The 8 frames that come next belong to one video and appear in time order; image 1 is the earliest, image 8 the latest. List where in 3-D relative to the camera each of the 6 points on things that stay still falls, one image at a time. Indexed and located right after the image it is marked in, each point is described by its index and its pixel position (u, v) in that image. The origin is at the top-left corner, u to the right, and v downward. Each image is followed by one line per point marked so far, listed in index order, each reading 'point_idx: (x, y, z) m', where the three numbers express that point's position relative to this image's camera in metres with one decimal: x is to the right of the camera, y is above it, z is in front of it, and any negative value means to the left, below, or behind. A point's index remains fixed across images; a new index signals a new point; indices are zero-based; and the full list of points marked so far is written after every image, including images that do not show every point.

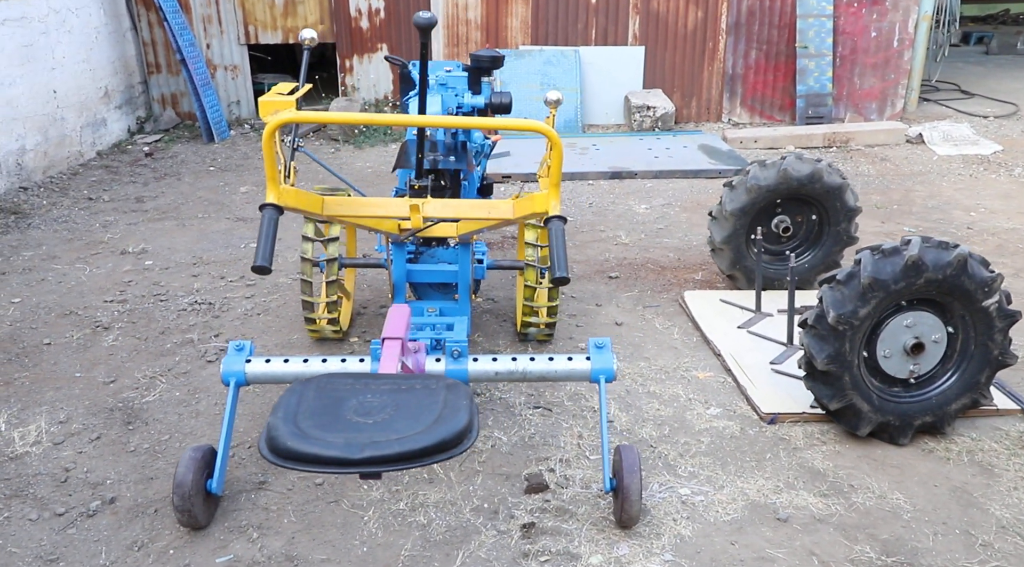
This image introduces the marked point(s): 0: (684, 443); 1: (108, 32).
0: (+0.6, -0.6, +2.9) m
1: (-3.6, +2.2, +7.0) m
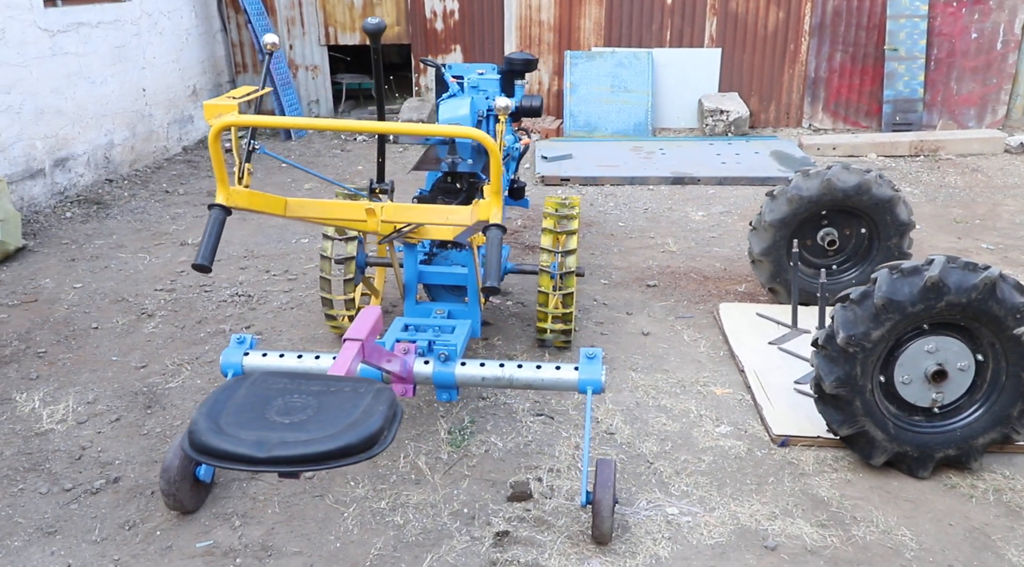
0: (+0.6, -0.6, +2.8) m
1: (-2.9, +2.3, +7.4) m
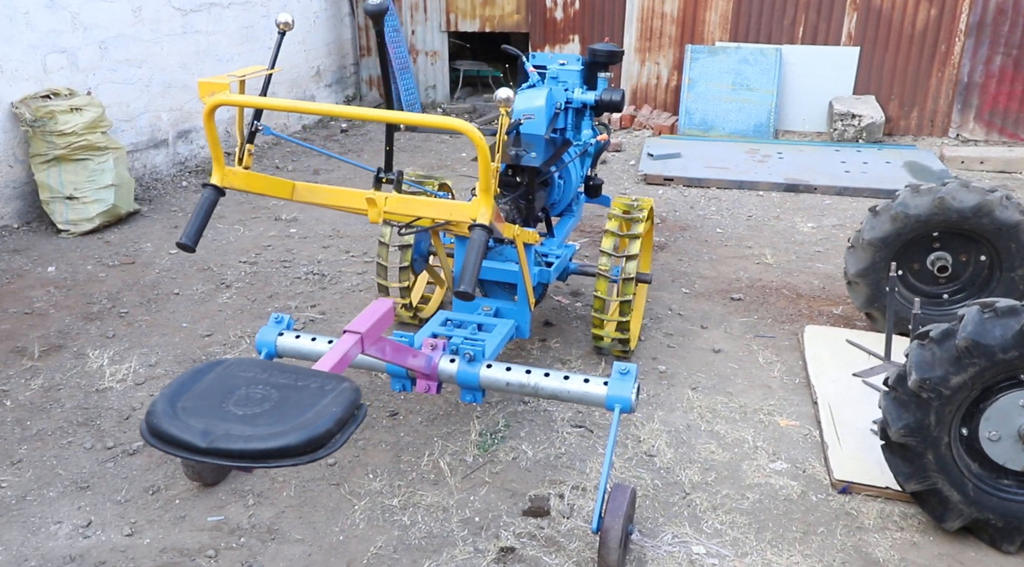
0: (+0.7, -0.7, +2.5) m
1: (-1.8, +2.6, +7.6) m
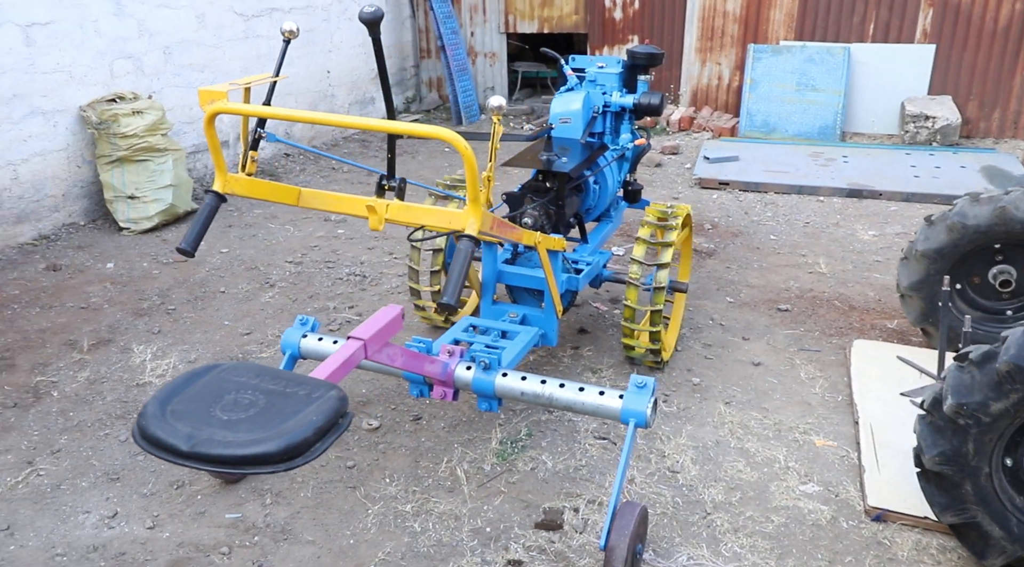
0: (+0.7, -0.7, +2.4) m
1: (-1.2, +2.6, +7.7) m
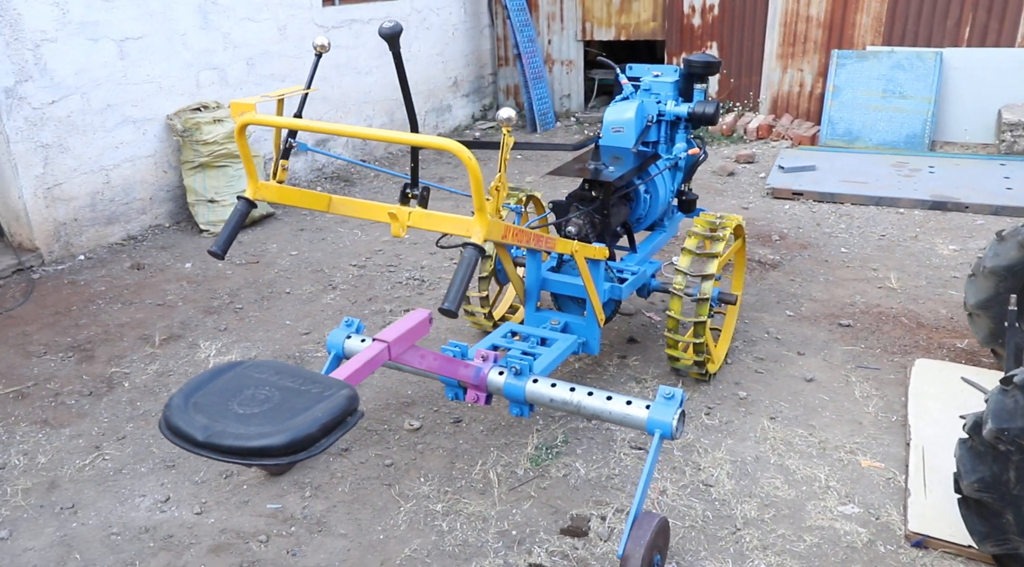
0: (+0.8, -0.8, +2.4) m
1: (-0.4, +2.5, +7.8) m
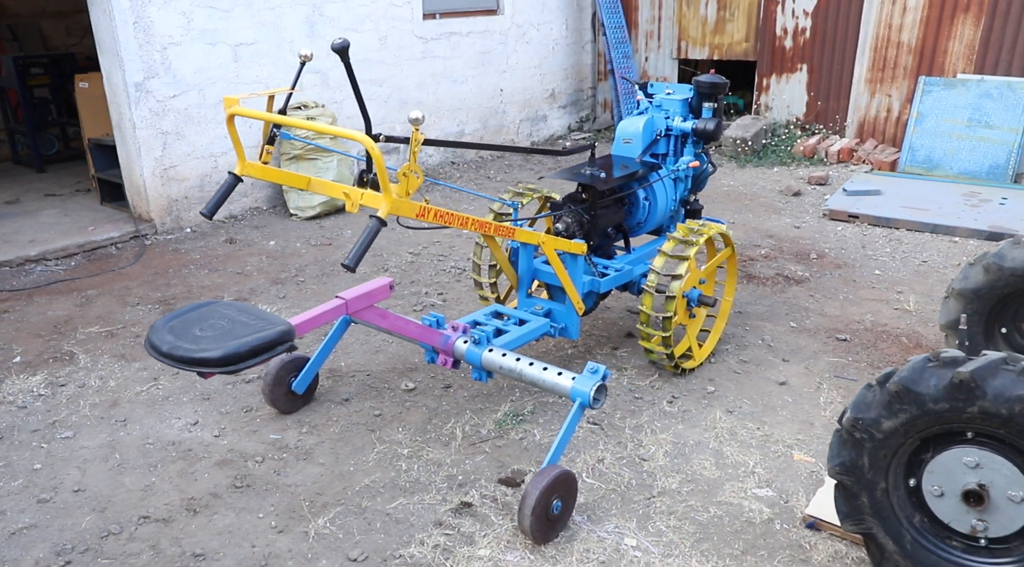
0: (+0.6, -0.7, +2.6) m
1: (+0.6, +2.5, +8.3) m
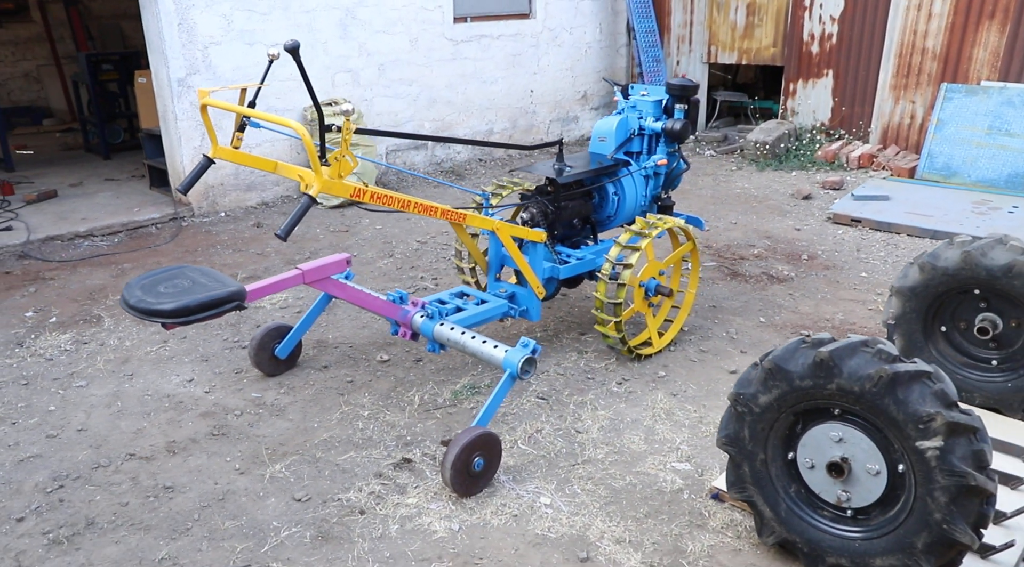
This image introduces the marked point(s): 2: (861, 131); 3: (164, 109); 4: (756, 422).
0: (+0.3, -0.7, +2.9) m
1: (+0.9, +2.5, +8.5) m
2: (+3.2, +1.4, +7.1) m
3: (-2.5, +1.2, +5.6) m
4: (+0.7, -0.4, +2.3) m
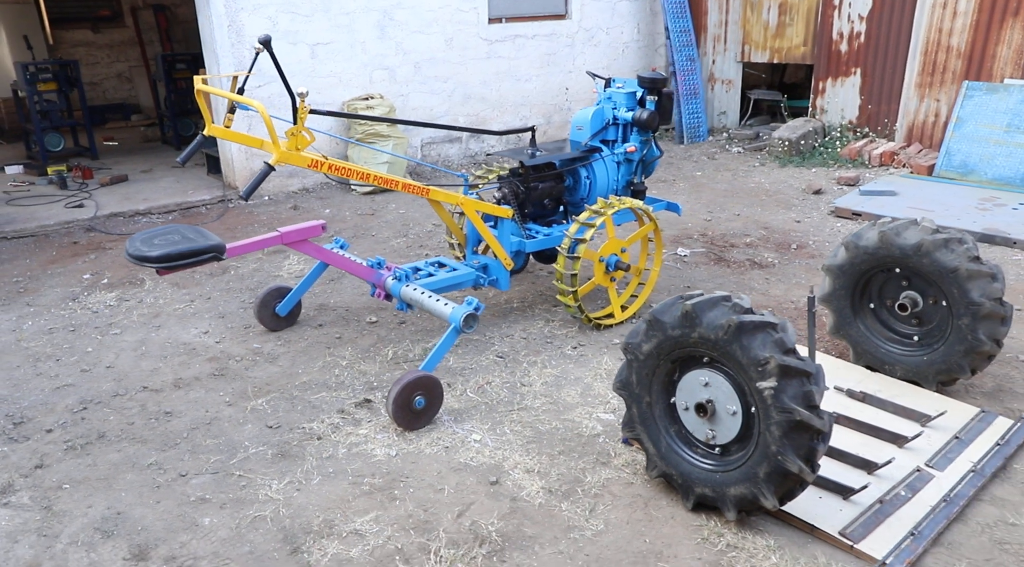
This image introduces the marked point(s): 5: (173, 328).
0: (+0.1, -0.6, +3.2) m
1: (+1.4, +2.6, +8.8) m
2: (+3.4, +1.4, +7.2) m
3: (-2.4, +1.5, +6.3) m
4: (+0.4, -0.3, +2.7) m
5: (-1.8, -0.2, +4.2) m
